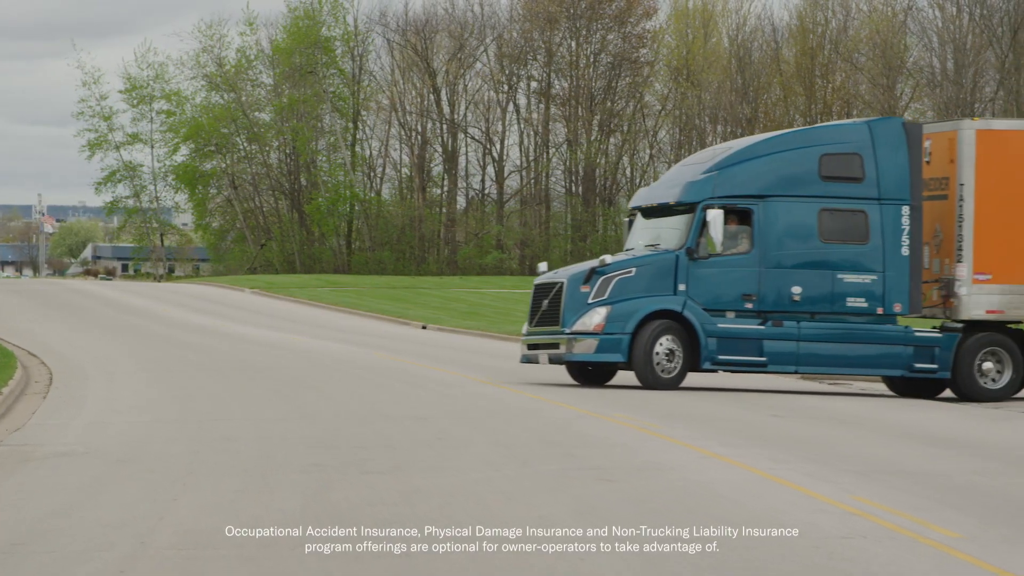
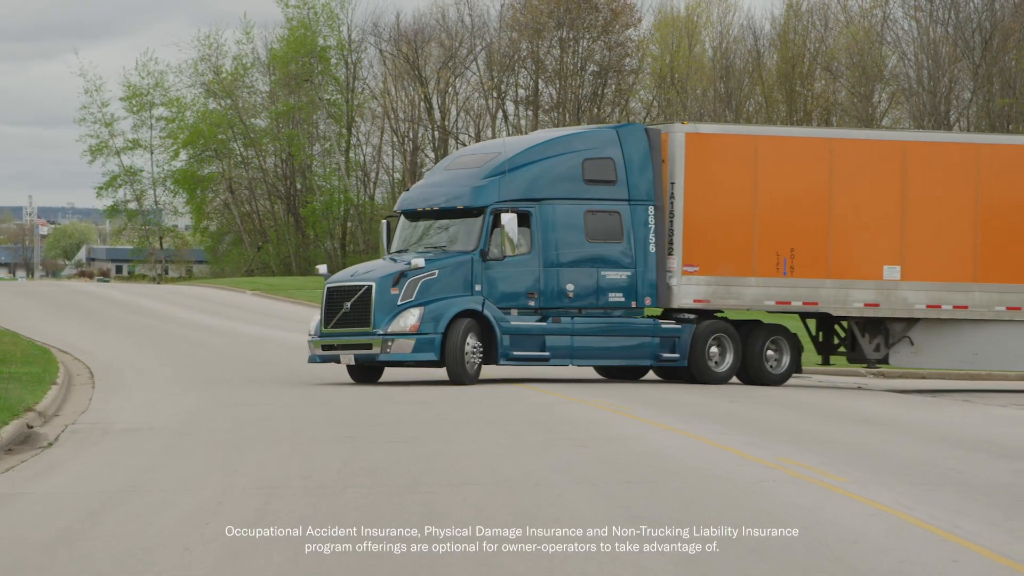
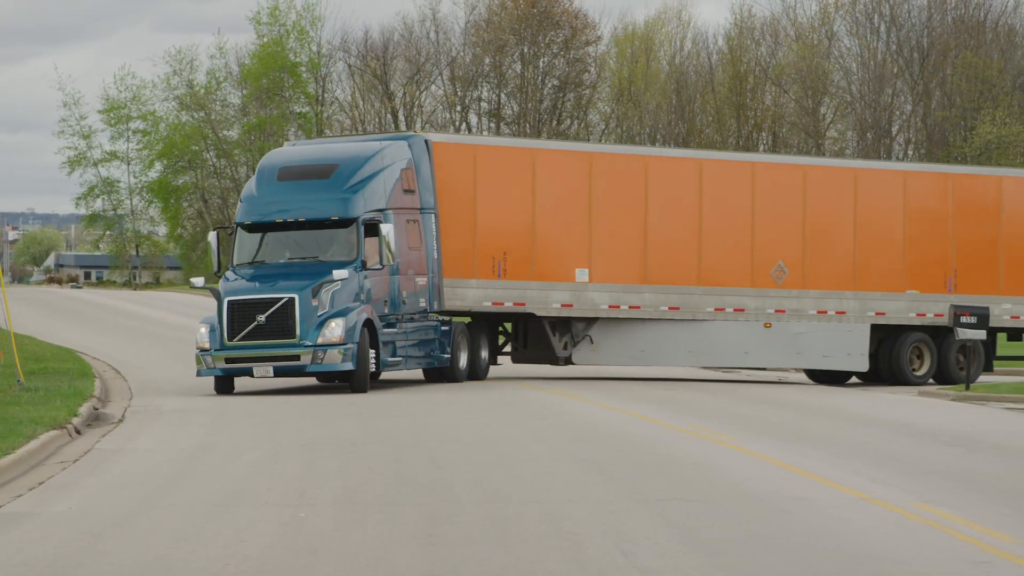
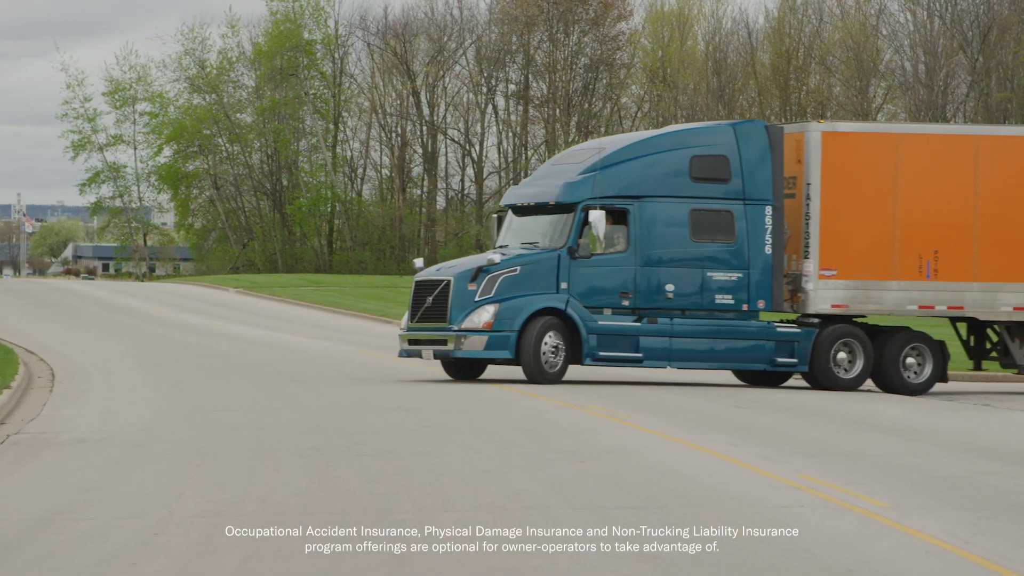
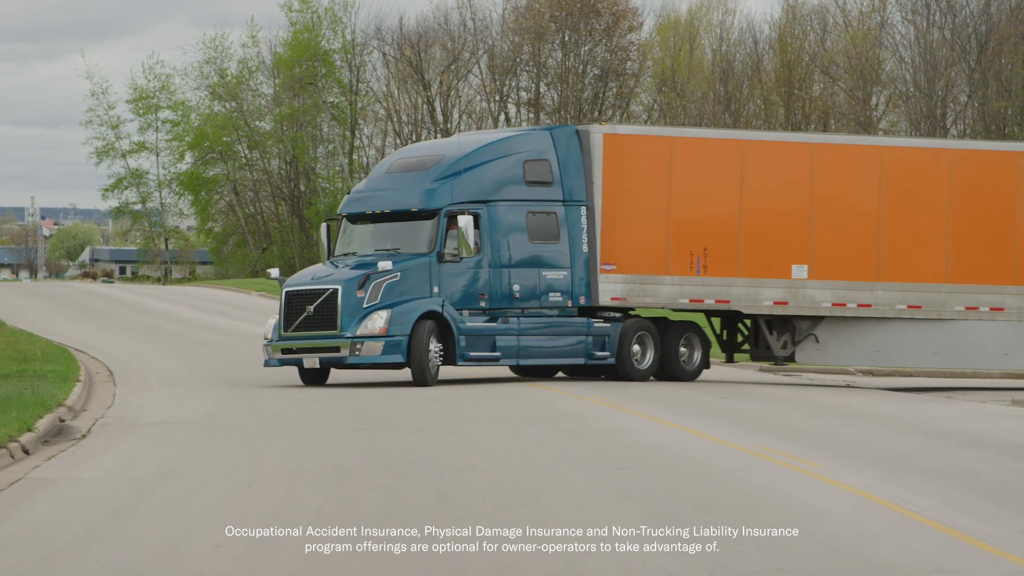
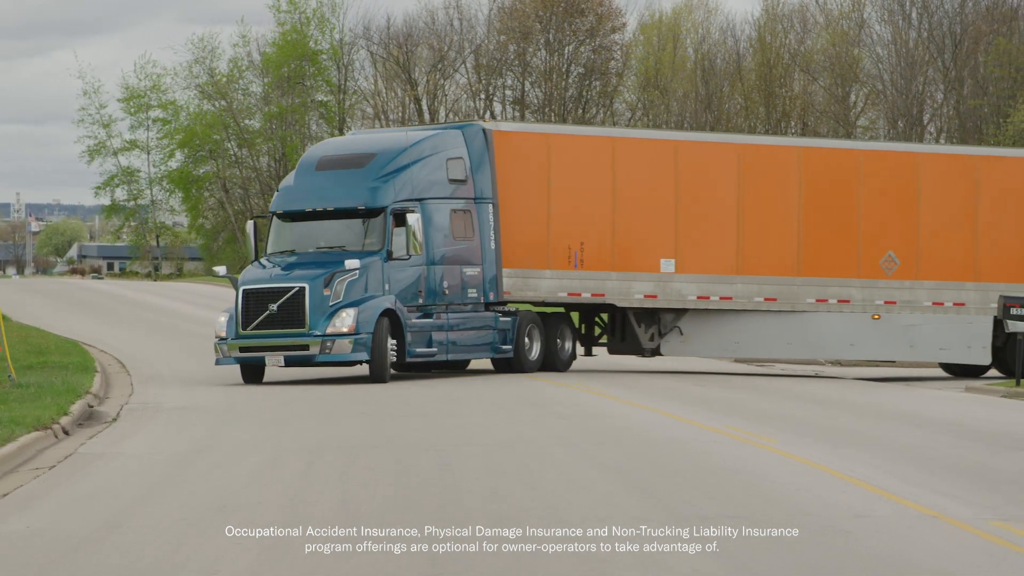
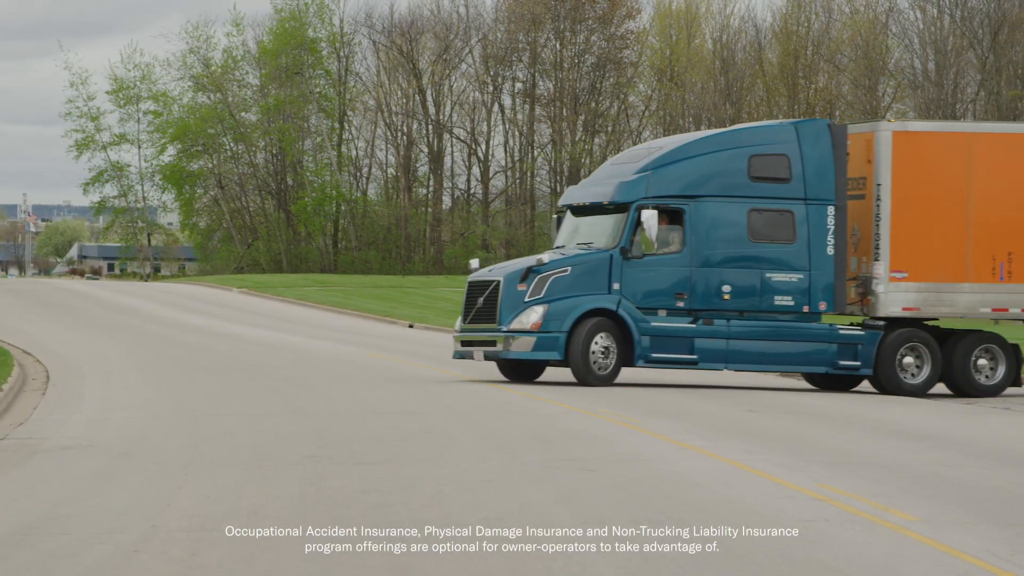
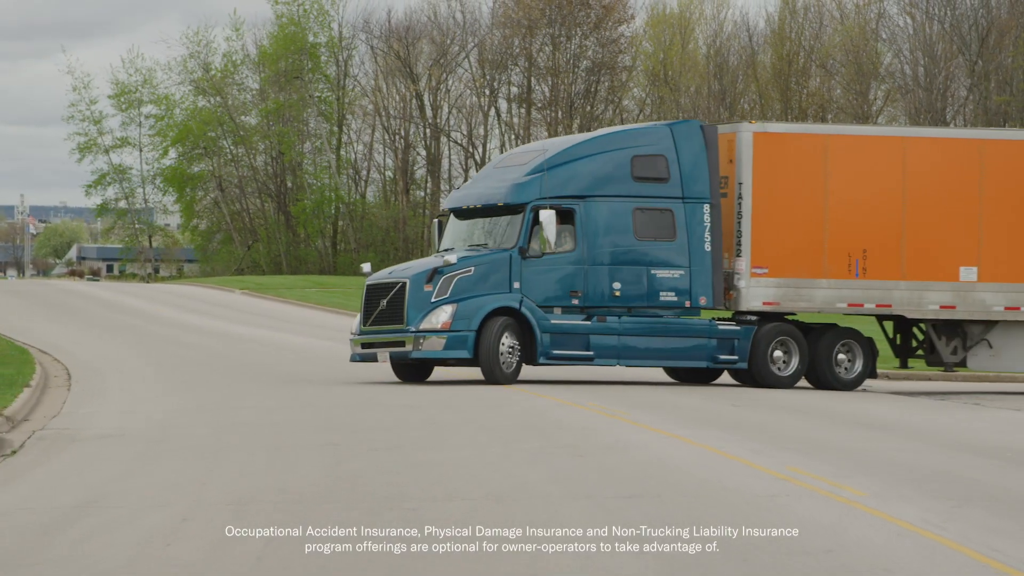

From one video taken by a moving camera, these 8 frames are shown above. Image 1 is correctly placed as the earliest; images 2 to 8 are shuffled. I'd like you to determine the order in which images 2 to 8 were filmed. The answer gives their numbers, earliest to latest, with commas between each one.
7, 4, 8, 2, 5, 6, 3
